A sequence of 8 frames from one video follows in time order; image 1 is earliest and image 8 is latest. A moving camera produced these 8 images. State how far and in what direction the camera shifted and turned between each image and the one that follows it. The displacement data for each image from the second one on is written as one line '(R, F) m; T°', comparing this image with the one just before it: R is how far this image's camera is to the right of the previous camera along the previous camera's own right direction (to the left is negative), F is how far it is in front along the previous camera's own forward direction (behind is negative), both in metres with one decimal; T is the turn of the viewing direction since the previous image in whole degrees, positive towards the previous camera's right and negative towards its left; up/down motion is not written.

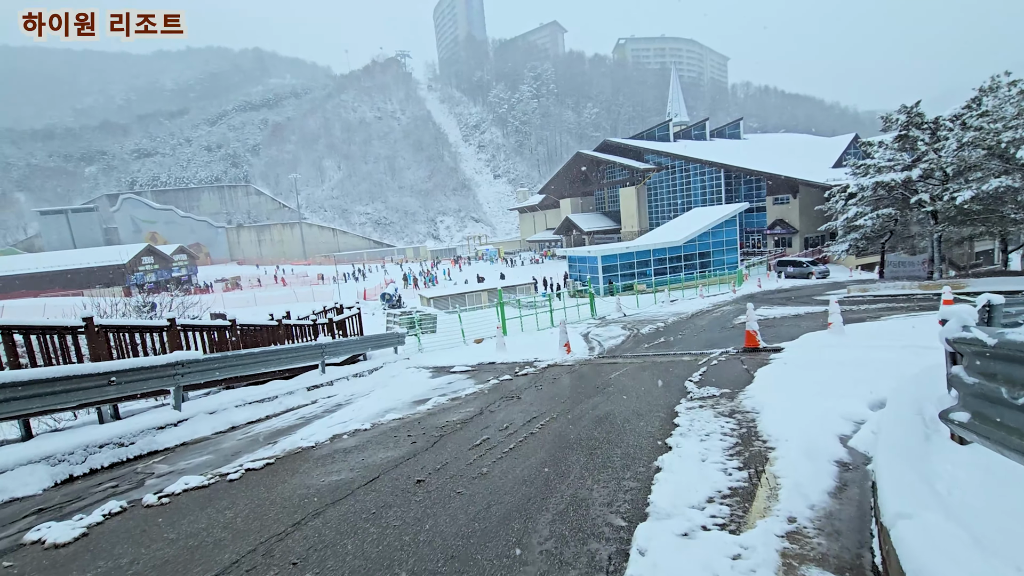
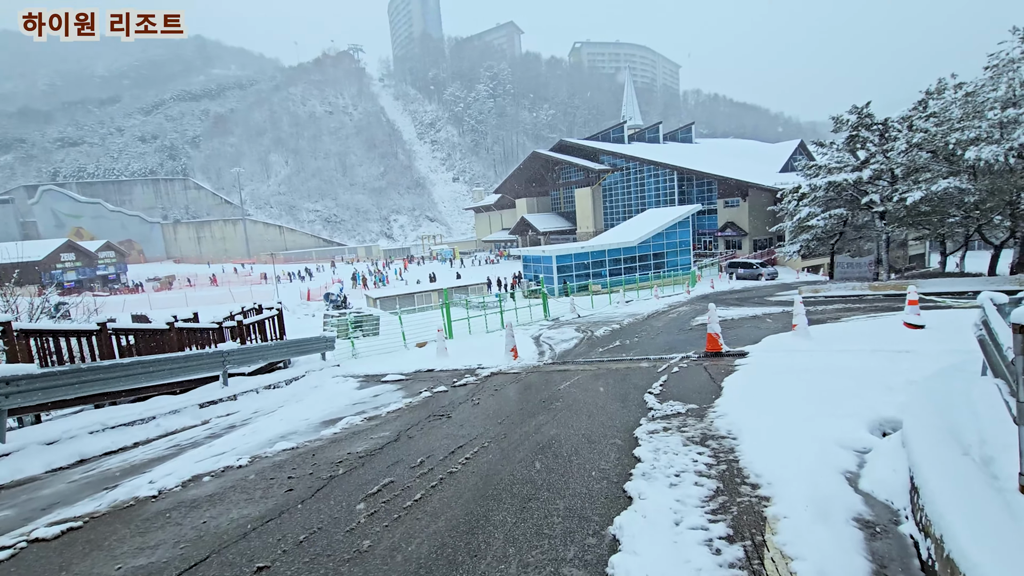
(+0.3, +1.2) m; +5°
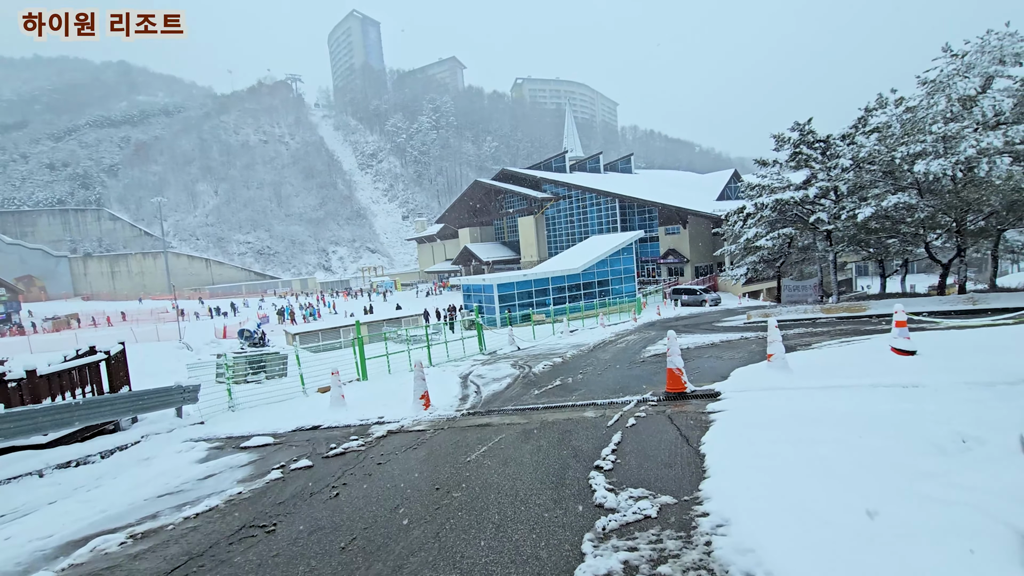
(+0.6, +2.2) m; +6°
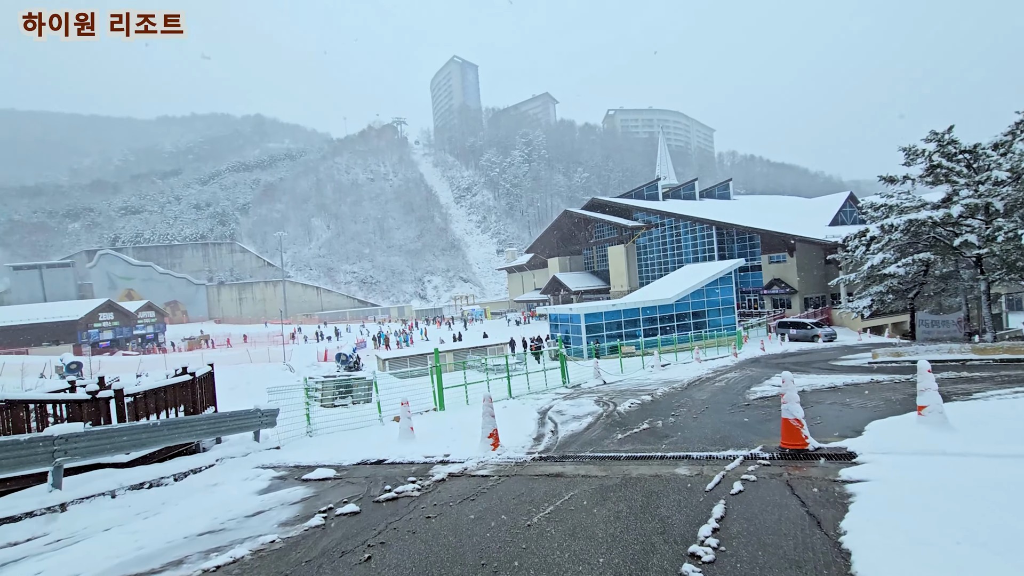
(+0.1, +0.8) m; -10°
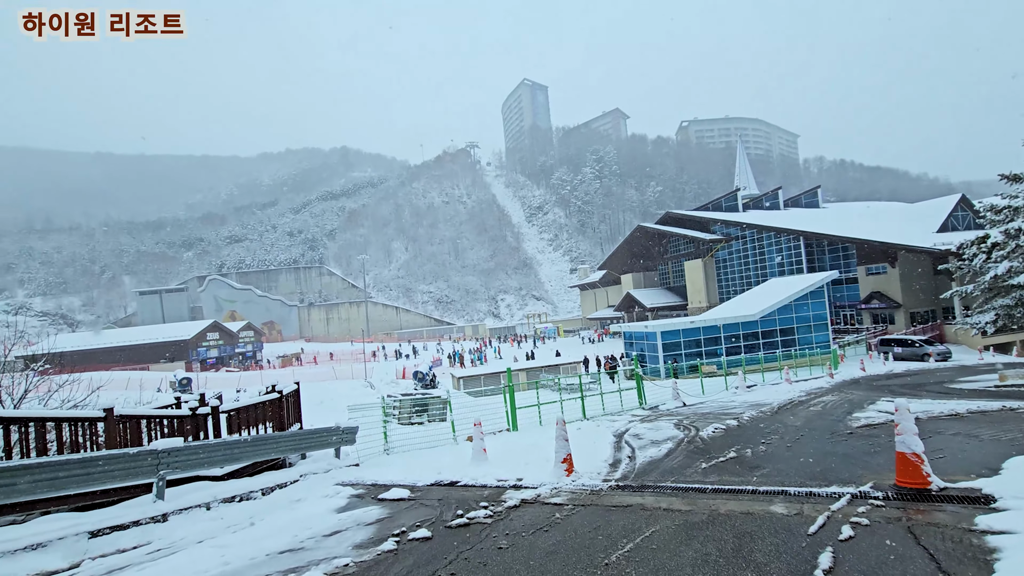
(0.0, +0.2) m; -8°
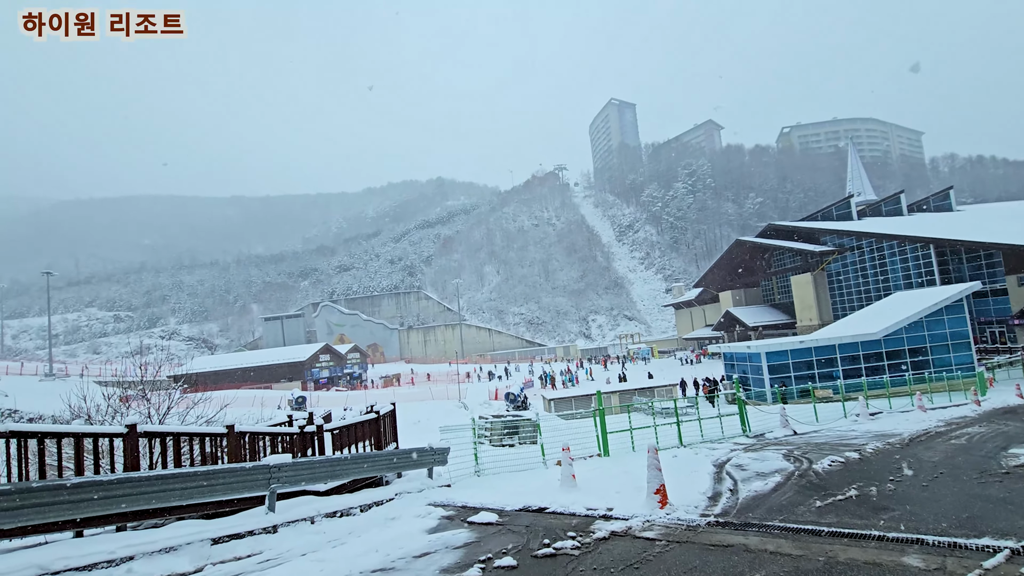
(+0.1, +0.1) m; -10°
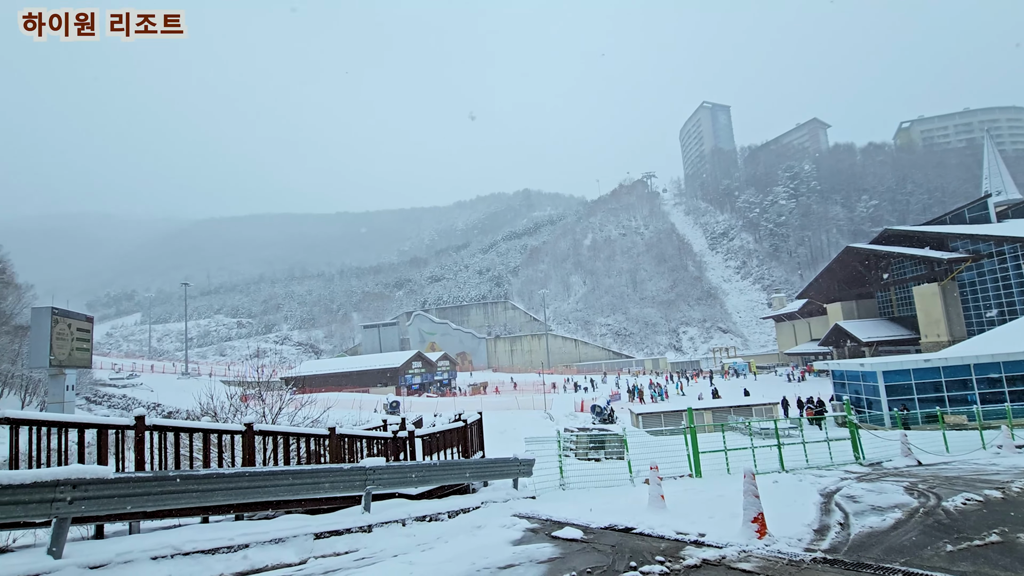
(0.0, 0.0) m; -10°
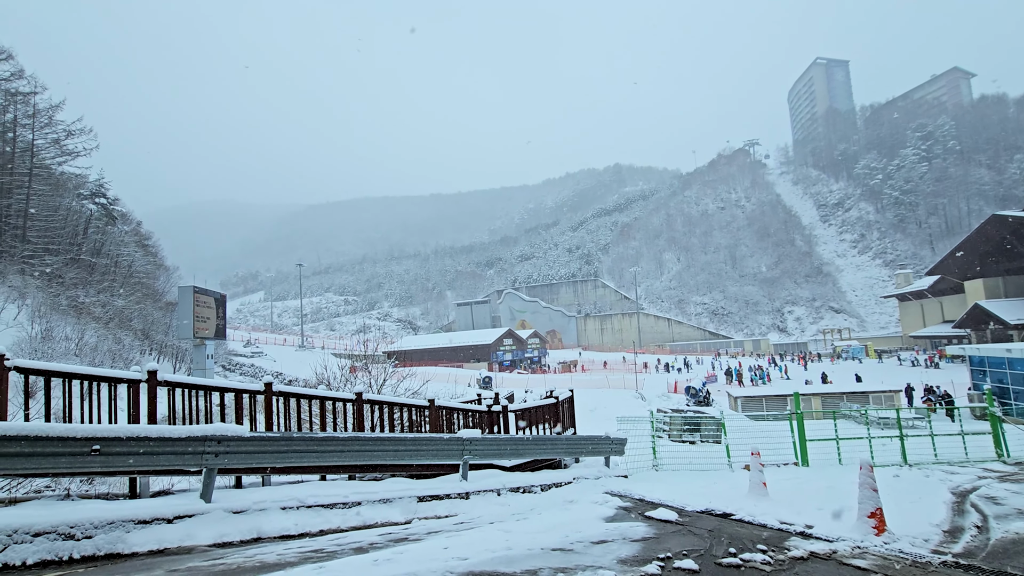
(0.0, 0.0) m; -10°
